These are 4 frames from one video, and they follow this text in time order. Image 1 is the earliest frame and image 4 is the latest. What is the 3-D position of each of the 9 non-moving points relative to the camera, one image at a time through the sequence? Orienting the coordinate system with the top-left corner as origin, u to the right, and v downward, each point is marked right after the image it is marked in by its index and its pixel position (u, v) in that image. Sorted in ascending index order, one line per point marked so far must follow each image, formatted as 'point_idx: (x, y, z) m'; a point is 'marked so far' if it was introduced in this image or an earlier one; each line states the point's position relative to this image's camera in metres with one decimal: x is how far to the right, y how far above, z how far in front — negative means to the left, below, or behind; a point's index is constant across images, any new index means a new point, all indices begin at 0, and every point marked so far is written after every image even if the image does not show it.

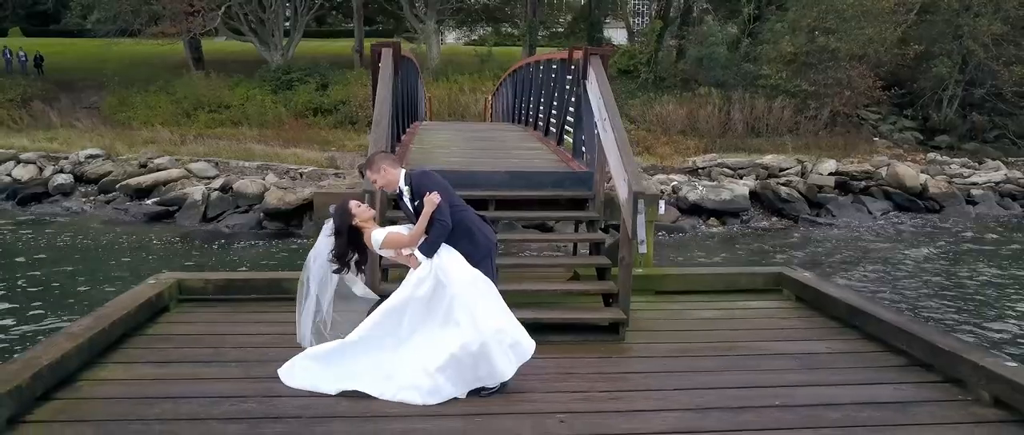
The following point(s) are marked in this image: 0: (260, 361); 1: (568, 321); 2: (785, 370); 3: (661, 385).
0: (-1.1, -0.6, +3.6) m
1: (+0.3, -0.5, +4.0) m
2: (+1.2, -0.7, +3.6) m
3: (+0.6, -0.7, +3.4) m
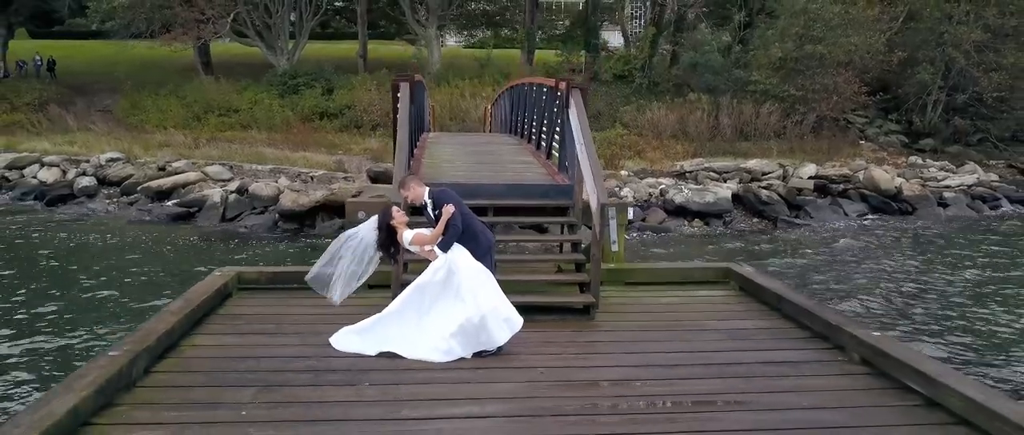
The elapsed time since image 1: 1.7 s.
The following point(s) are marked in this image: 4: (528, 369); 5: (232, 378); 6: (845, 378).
0: (-1.2, -0.7, +4.7) m
1: (+0.2, -0.5, +5.1) m
2: (+1.2, -0.7, +4.7) m
3: (+0.6, -0.7, +4.5) m
4: (+0.1, -0.8, +4.1) m
5: (-1.4, -0.8, +3.9) m
6: (+1.7, -0.8, +4.1) m
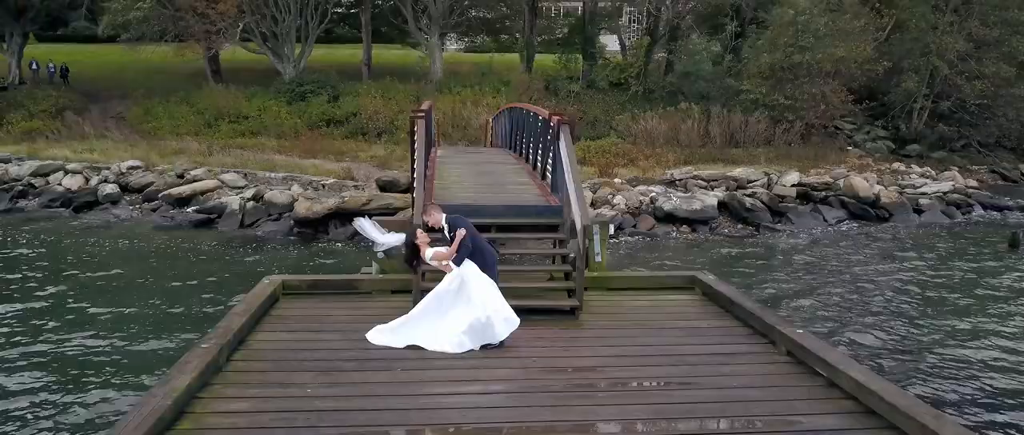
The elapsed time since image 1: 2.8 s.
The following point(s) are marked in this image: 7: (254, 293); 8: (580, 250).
0: (-1.2, -0.8, +5.8) m
1: (+0.2, -0.7, +6.2) m
2: (+1.2, -0.9, +5.8) m
3: (+0.6, -0.9, +5.6) m
4: (+0.1, -0.9, +5.3) m
5: (-1.4, -0.9, +5.1) m
6: (+1.7, -1.0, +5.2) m
7: (-2.0, -0.6, +6.3) m
8: (+0.5, -0.3, +6.3) m
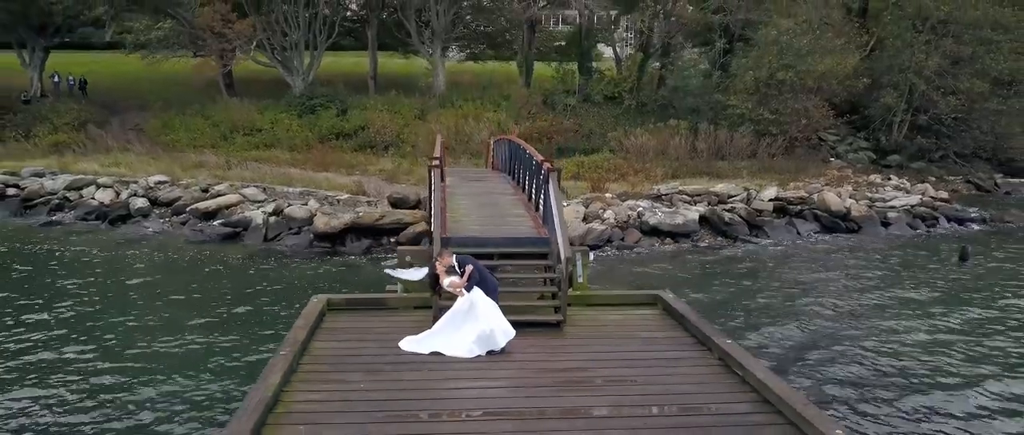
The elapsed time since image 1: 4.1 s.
0: (-1.2, -1.2, +7.5) m
1: (+0.2, -1.0, +7.9) m
2: (+1.2, -1.2, +7.5) m
3: (+0.6, -1.2, +7.3) m
4: (+0.1, -1.3, +7.0) m
5: (-1.4, -1.3, +6.8) m
6: (+1.7, -1.3, +6.9) m
7: (-2.0, -0.9, +8.0) m
8: (+0.5, -0.6, +8.0) m
